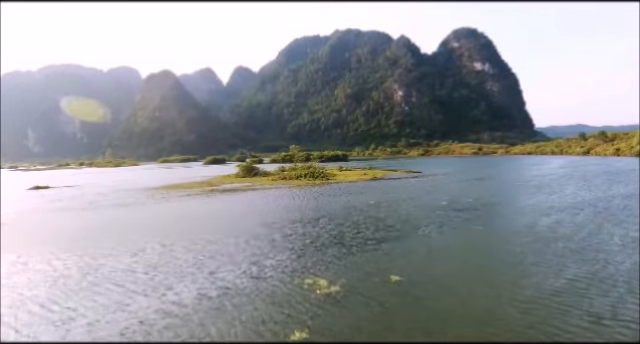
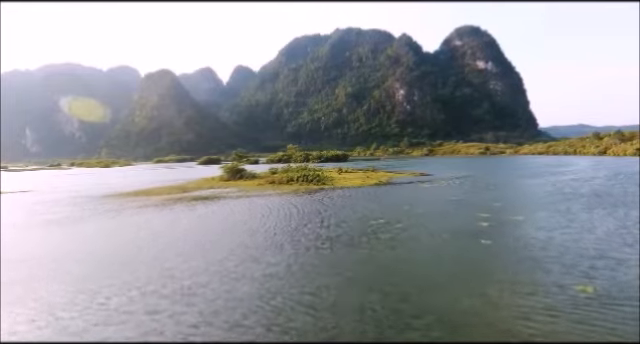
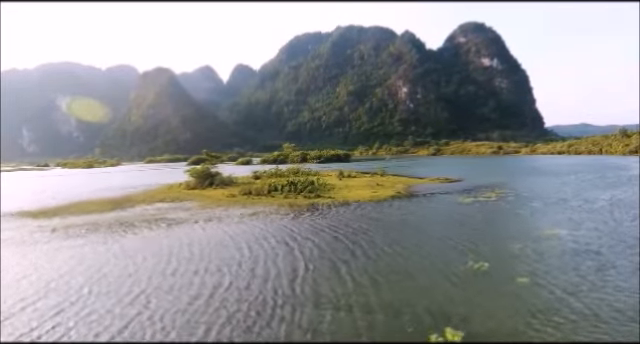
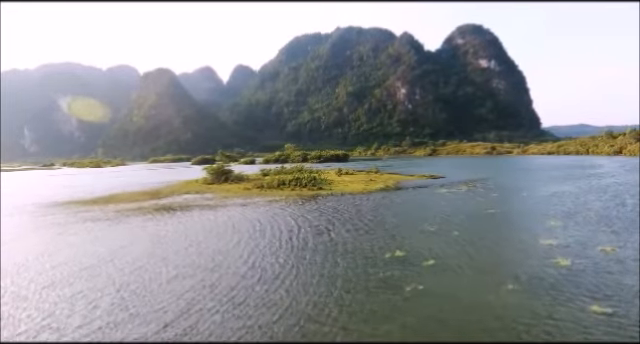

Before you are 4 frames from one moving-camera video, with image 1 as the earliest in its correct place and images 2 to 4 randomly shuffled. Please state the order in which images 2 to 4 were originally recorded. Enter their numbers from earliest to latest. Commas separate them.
2, 4, 3
